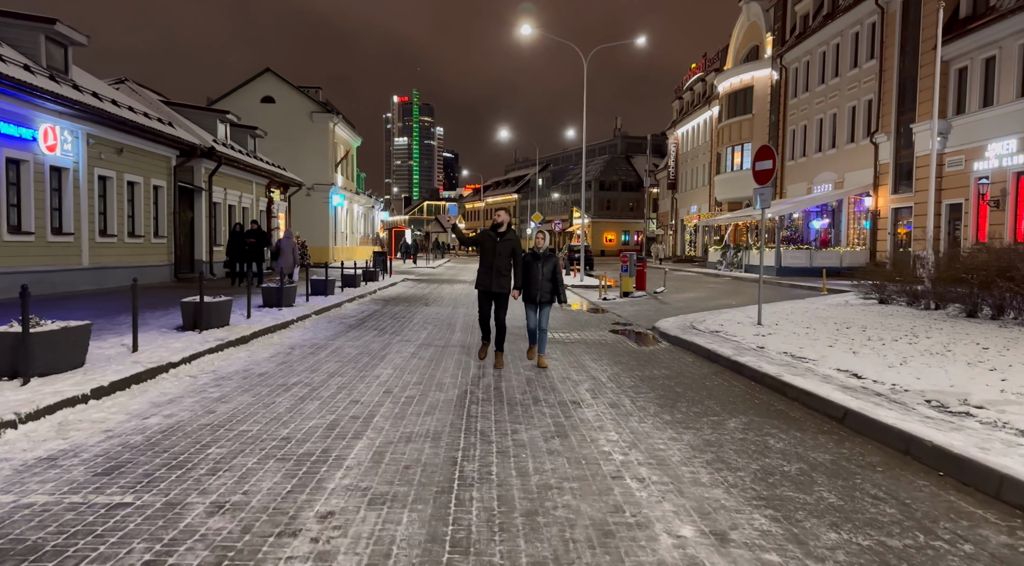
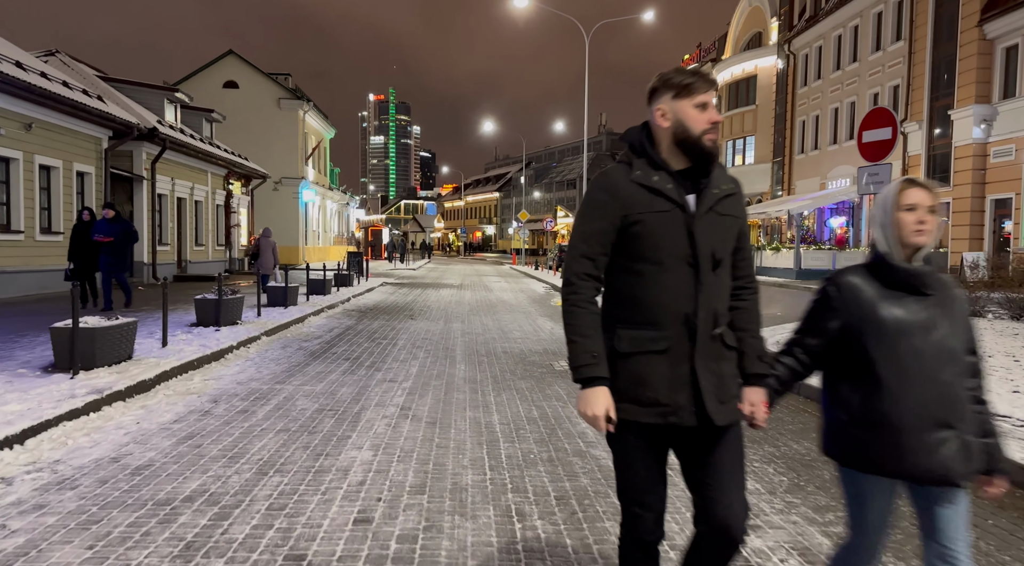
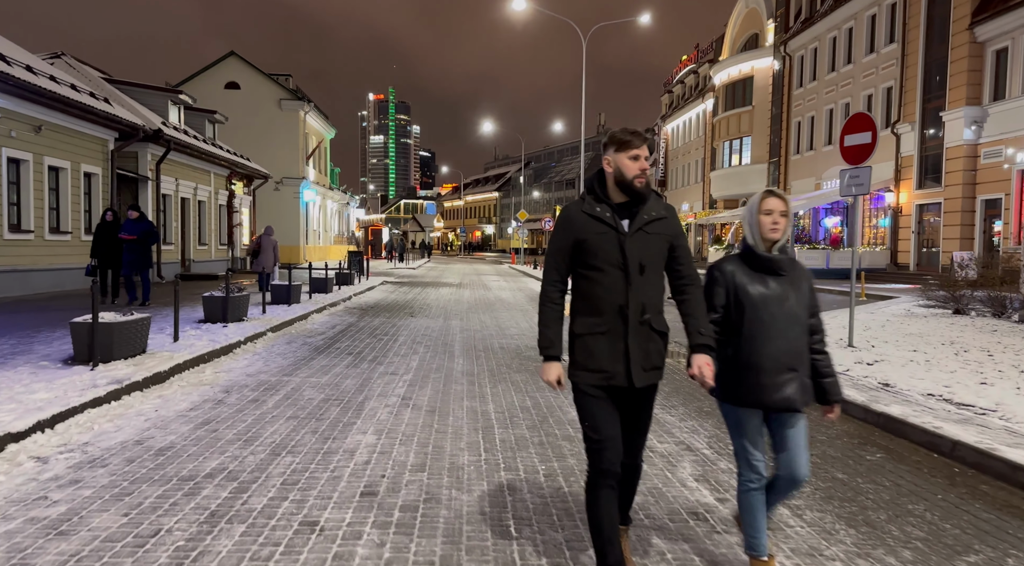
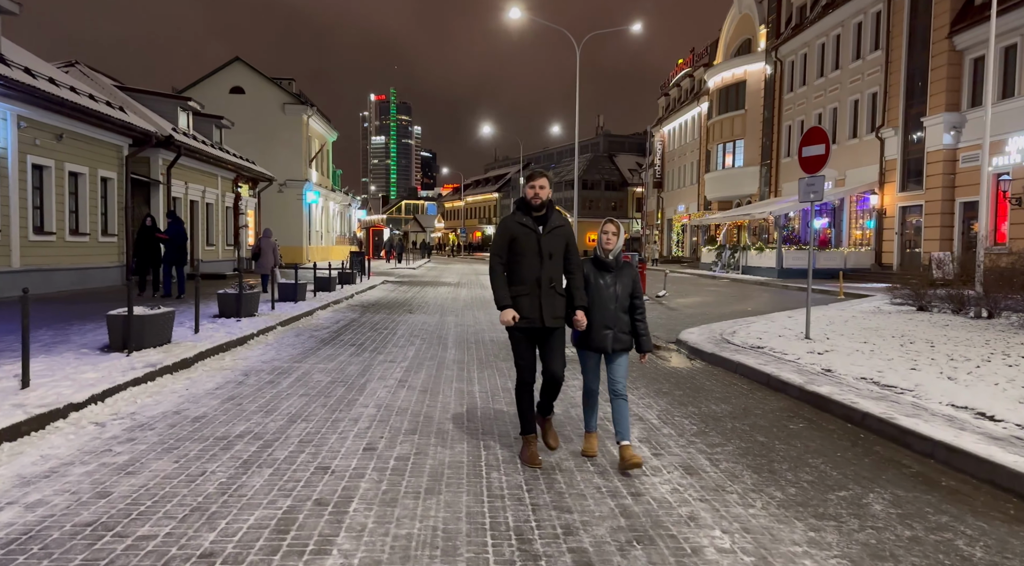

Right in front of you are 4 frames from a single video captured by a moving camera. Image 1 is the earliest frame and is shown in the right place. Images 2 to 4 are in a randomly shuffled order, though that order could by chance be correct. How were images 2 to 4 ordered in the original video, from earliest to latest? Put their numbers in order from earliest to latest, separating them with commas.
4, 3, 2
